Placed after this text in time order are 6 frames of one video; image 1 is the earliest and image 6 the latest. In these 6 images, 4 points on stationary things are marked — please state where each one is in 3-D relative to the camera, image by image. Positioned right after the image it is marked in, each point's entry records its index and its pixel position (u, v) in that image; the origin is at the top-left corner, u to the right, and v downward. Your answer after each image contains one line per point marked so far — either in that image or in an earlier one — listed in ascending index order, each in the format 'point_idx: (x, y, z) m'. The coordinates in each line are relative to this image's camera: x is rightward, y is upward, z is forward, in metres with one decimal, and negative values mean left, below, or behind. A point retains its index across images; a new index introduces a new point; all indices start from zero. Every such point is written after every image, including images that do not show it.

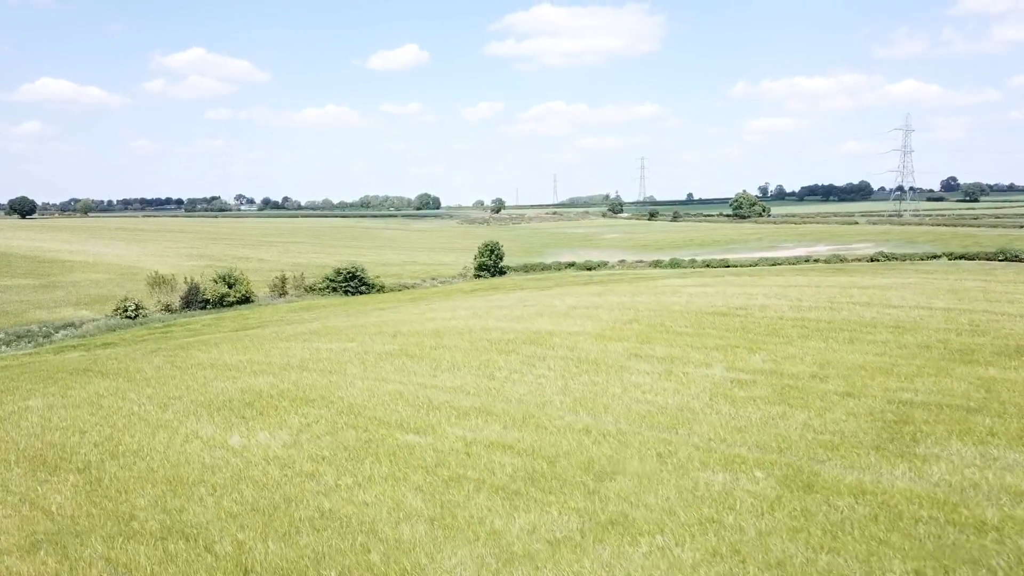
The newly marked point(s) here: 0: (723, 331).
0: (+3.5, -0.7, +17.7) m
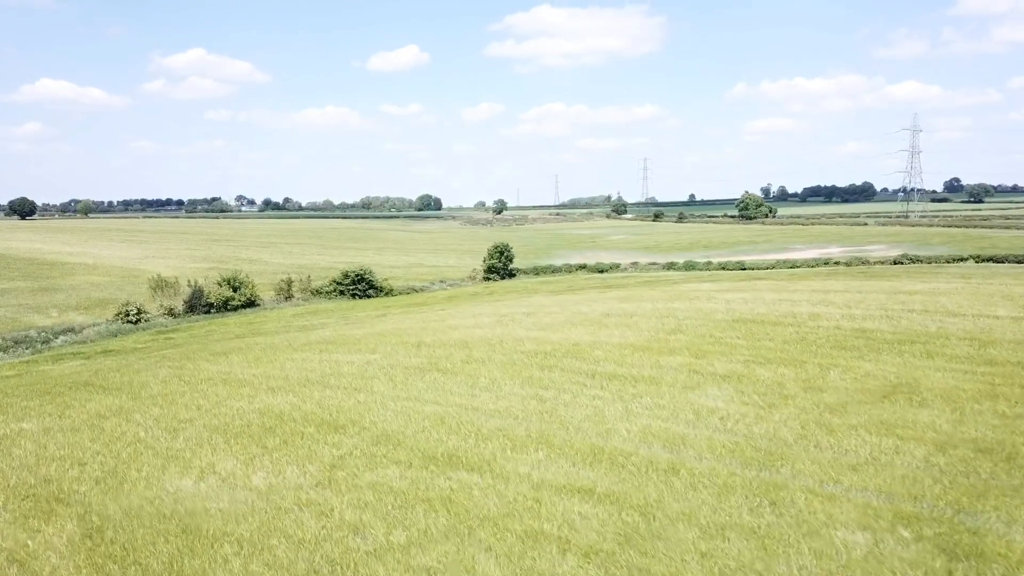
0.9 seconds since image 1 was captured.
0: (+4.1, -0.9, +16.2) m
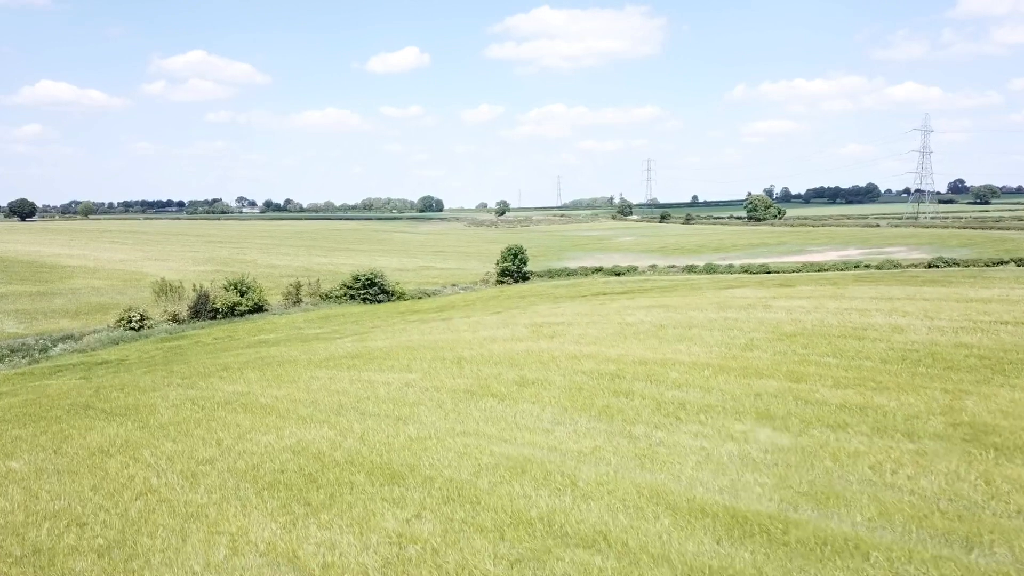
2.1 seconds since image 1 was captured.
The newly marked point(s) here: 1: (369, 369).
0: (+5.0, -1.0, +14.2) m
1: (-2.4, -1.4, +17.6) m
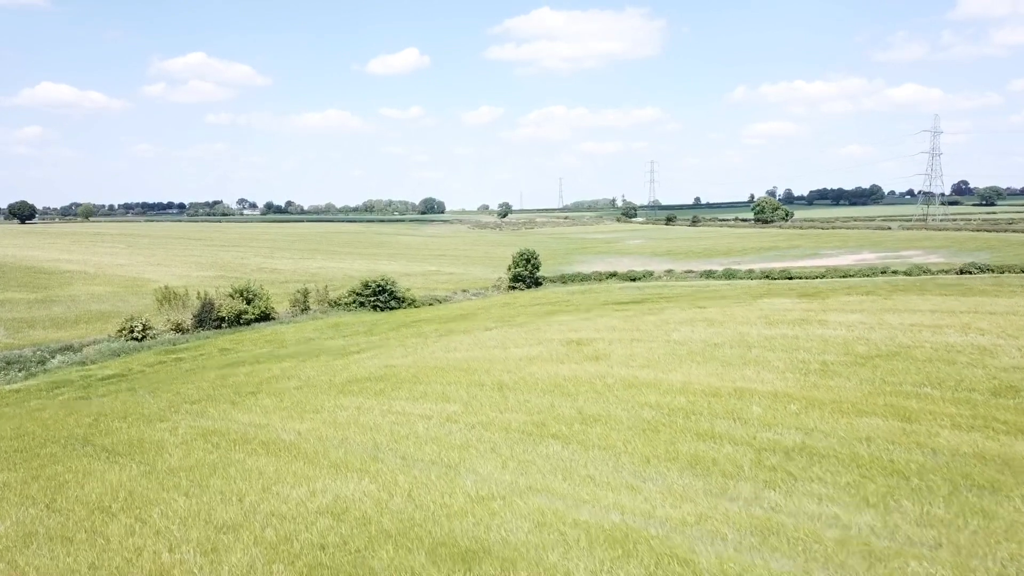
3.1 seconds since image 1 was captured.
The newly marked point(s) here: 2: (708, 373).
0: (+5.7, -1.3, +12.4) m
1: (-1.7, -1.6, +15.9) m
2: (+2.9, -1.2, +15.6) m
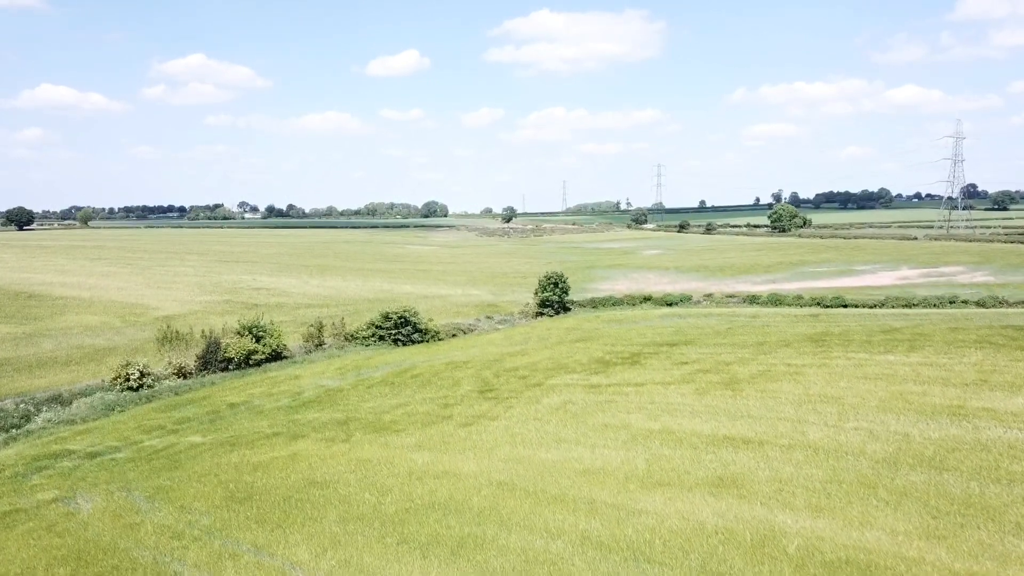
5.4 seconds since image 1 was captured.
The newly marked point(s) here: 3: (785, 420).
0: (+7.1, -2.6, +8.0) m
1: (-0.2, -3.0, +11.5) m
2: (+4.3, -2.6, +11.2) m
3: (+4.7, -2.3, +18.1) m
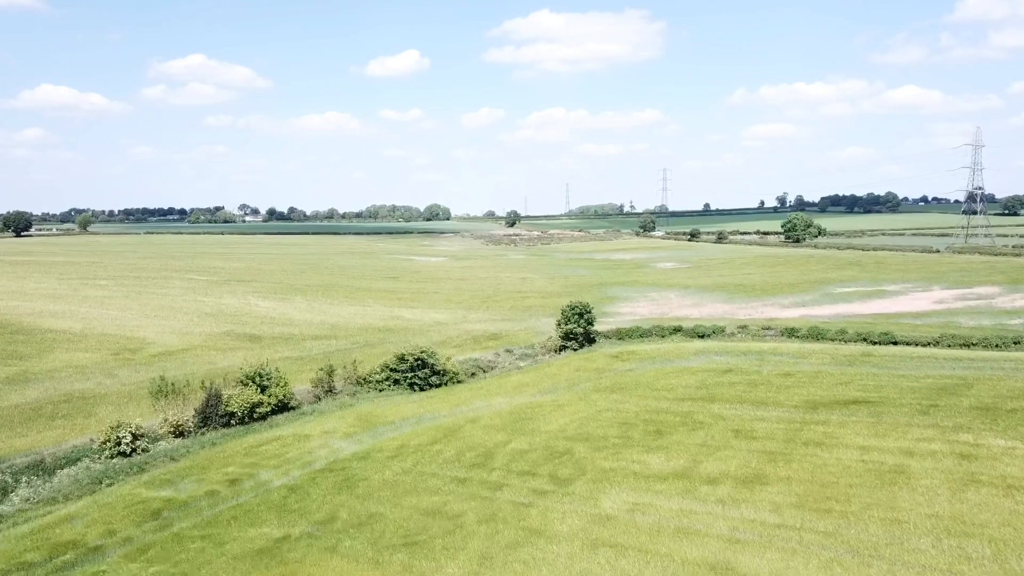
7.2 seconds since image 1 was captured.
0: (+8.2, -4.2, +4.3) m
1: (+0.8, -4.5, +7.8) m
2: (+5.4, -4.1, +7.5) m
3: (+5.7, -3.8, +14.4) m
